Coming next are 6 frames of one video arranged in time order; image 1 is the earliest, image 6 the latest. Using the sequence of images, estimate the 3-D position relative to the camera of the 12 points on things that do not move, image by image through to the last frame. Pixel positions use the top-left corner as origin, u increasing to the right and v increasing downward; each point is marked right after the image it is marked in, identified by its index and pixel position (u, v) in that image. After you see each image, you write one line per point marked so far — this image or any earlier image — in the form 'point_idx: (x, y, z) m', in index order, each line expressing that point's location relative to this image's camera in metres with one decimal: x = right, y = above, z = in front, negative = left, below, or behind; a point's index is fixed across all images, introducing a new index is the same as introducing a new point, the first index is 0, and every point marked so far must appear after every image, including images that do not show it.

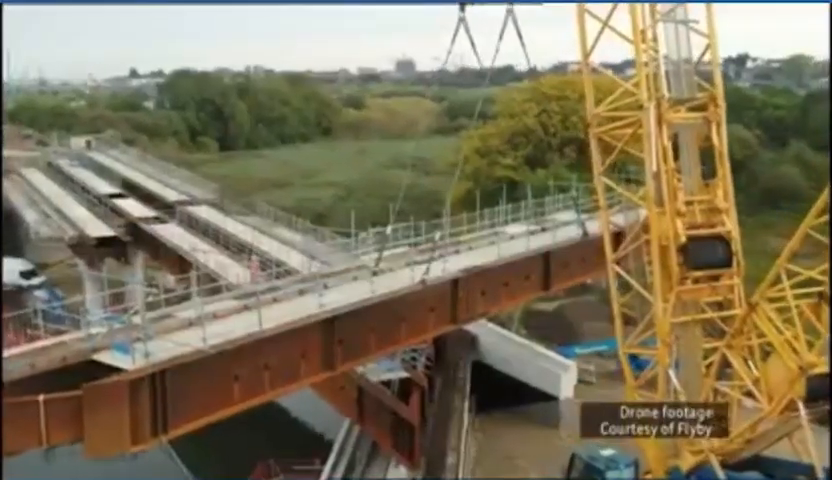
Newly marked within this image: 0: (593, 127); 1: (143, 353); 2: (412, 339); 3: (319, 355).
0: (+3.2, +2.0, +17.3) m
1: (-4.2, -1.7, +15.1) m
2: (-0.1, -2.0, +19.8) m
3: (-1.8, -2.0, +17.7) m
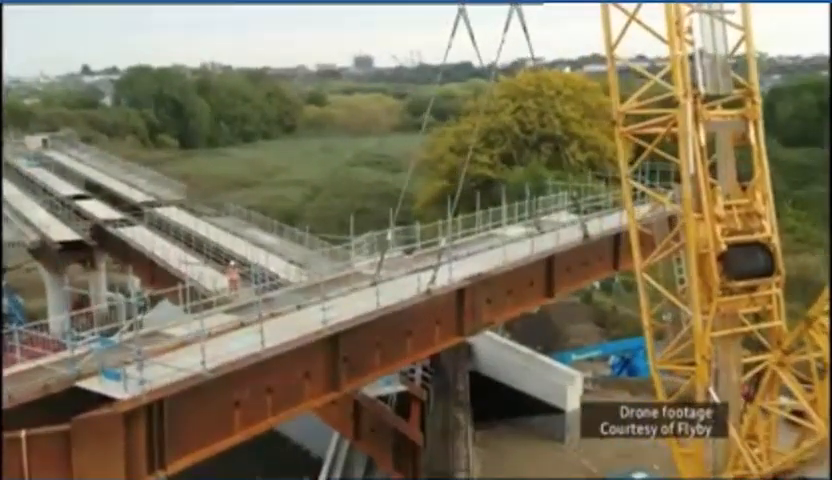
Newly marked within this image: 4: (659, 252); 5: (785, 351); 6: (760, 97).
0: (+3.3, +1.9, +16.1) m
1: (-3.9, -1.9, +13.5) m
2: (+0.1, -2.1, +18.5) m
3: (-1.5, -2.2, +16.2) m
4: (+3.9, -0.2, +15.8) m
5: (+5.7, -1.7, +15.2) m
6: (+5.4, +2.2, +15.2) m
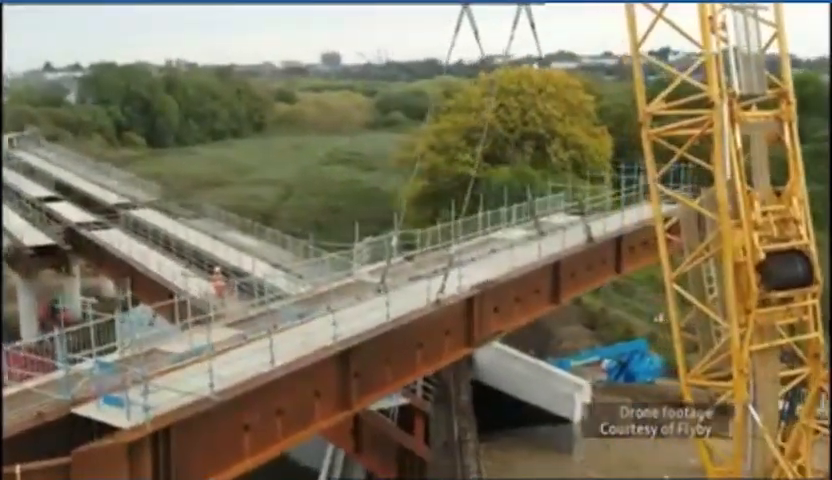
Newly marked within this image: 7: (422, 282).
0: (+3.6, +1.7, +15.2) m
1: (-3.5, -2.1, +12.5) m
2: (+0.2, -2.3, +17.5) m
3: (-1.3, -2.3, +15.3) m
4: (+4.2, -0.3, +15.0) m
5: (+6.0, -1.8, +14.4) m
6: (+5.6, +2.1, +14.5) m
7: (+0.1, -0.8, +19.2) m
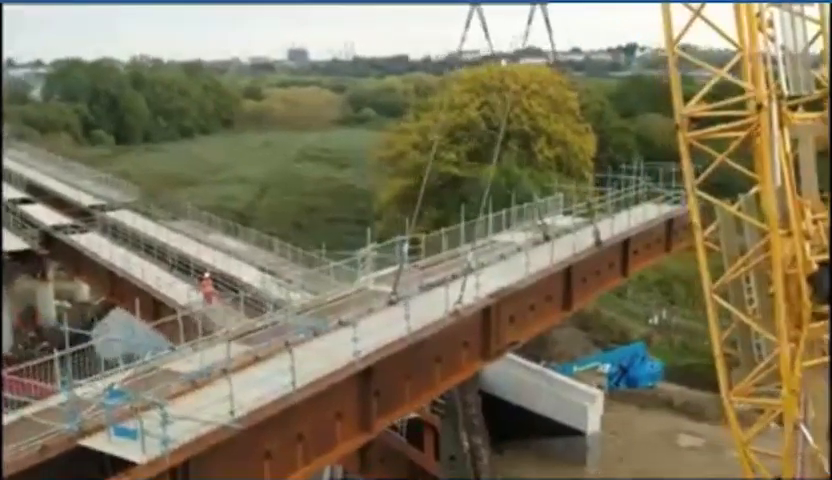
0: (+3.9, +1.6, +14.4) m
1: (-3.0, -2.3, +11.4) m
2: (+0.5, -2.4, +16.6) m
3: (-0.9, -2.5, +14.3) m
4: (+4.6, -0.4, +14.2) m
5: (+6.4, -1.9, +13.7) m
6: (+6.0, +2.0, +13.7) m
7: (+0.4, -0.9, +18.3) m
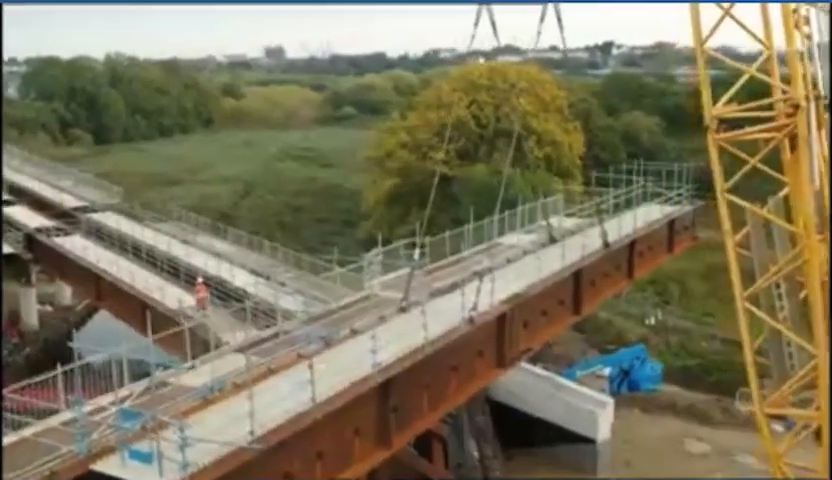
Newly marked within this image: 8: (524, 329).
0: (+4.2, +1.5, +13.9) m
1: (-2.7, -2.4, +10.8) m
2: (+0.8, -2.5, +16.0) m
3: (-0.6, -2.6, +13.7) m
4: (+4.9, -0.5, +13.7) m
5: (+6.7, -2.0, +13.2) m
6: (+6.3, +1.9, +13.3) m
7: (+0.6, -1.0, +17.7) m
8: (+2.0, -1.7, +18.3) m
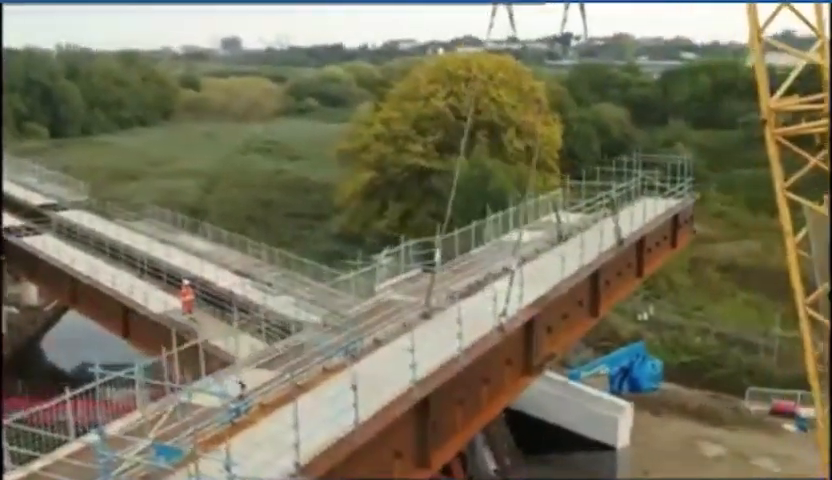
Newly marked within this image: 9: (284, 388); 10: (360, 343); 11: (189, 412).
0: (+4.7, +1.5, +13.0) m
1: (-2.0, -2.5, +9.6) m
2: (+1.2, -2.5, +15.0) m
3: (-0.1, -2.7, +12.6) m
4: (+5.4, -0.5, +12.8) m
5: (+7.2, -2.0, +12.5) m
6: (+6.8, +1.9, +12.4) m
7: (+0.9, -1.0, +16.6) m
8: (+2.3, -1.7, +17.3) m
9: (-1.7, -1.9, +12.6) m
10: (-0.7, -1.5, +14.3) m
11: (-2.7, -2.1, +11.8) m
